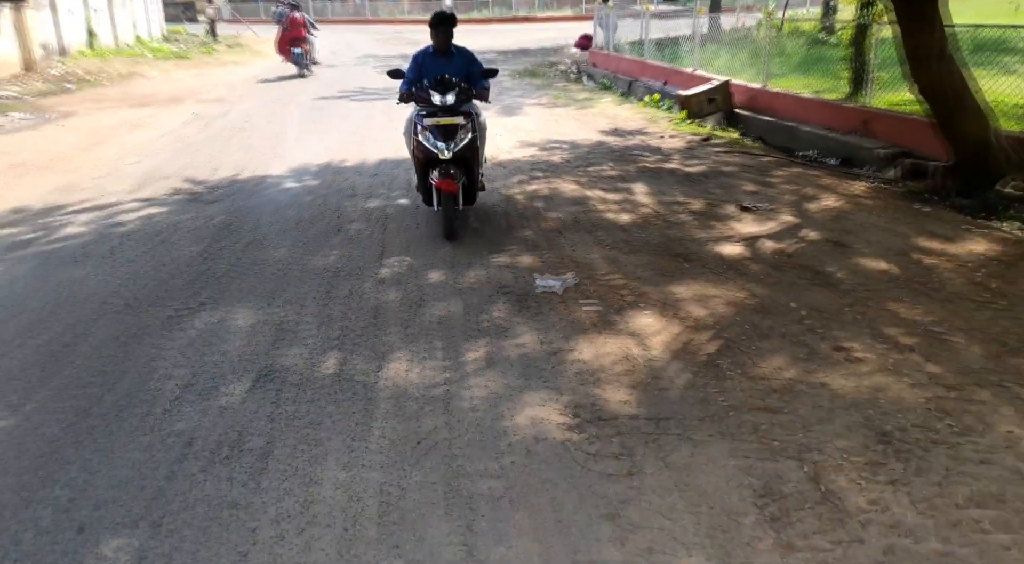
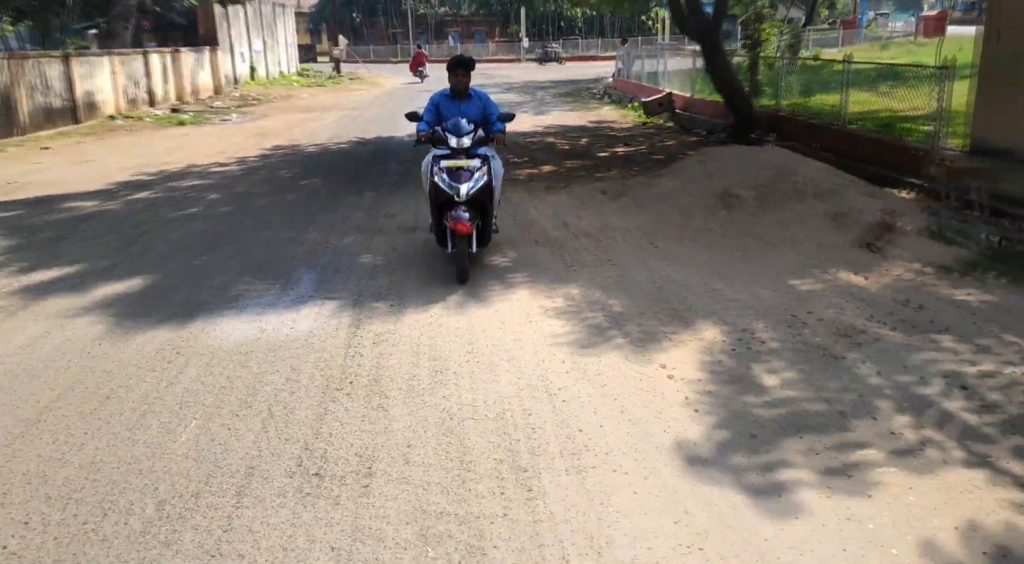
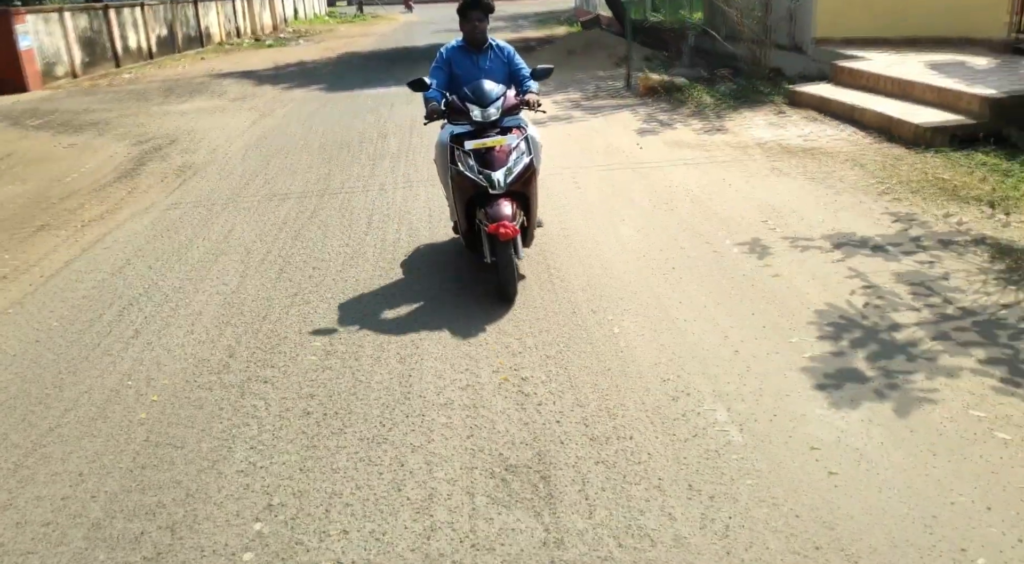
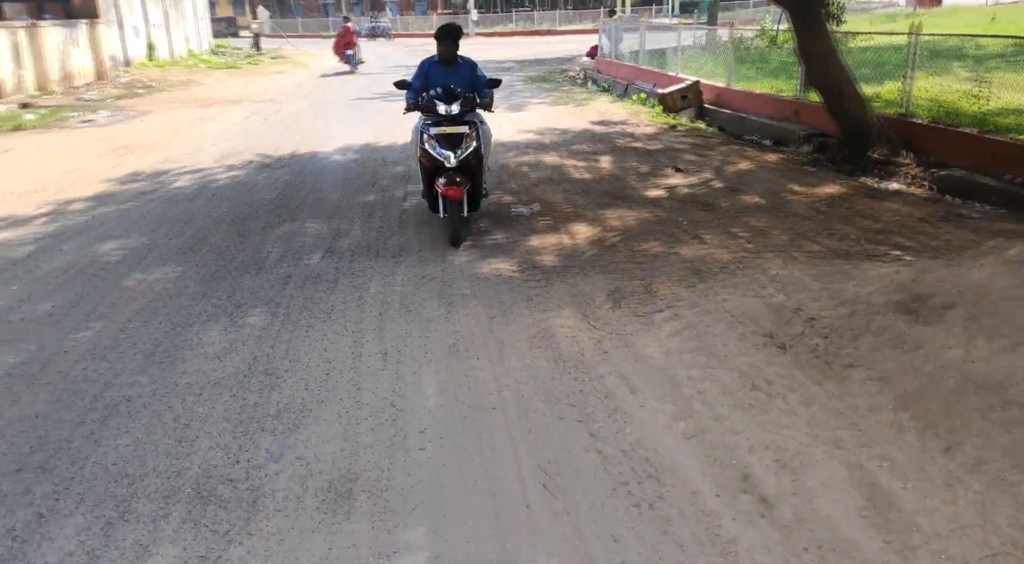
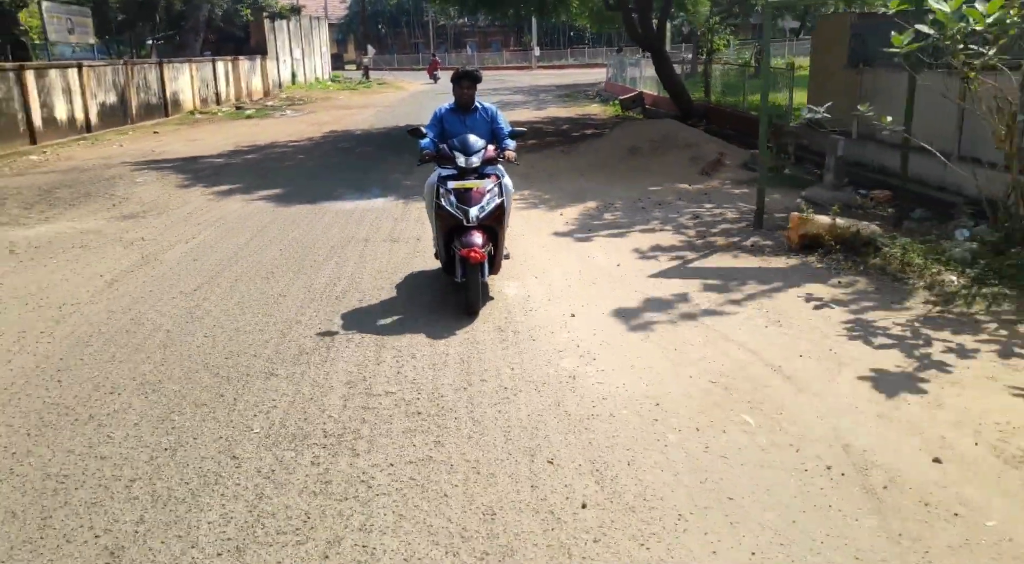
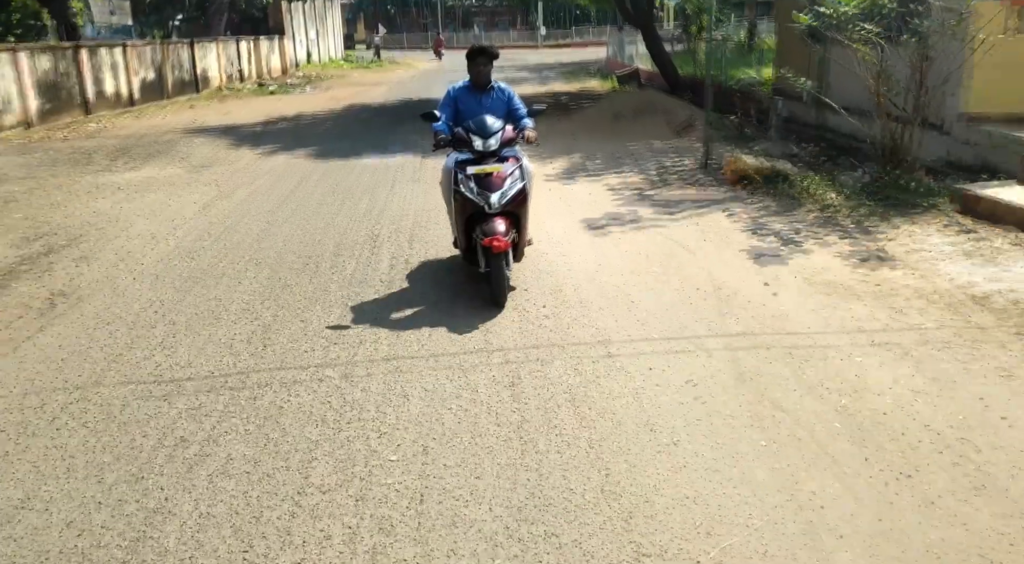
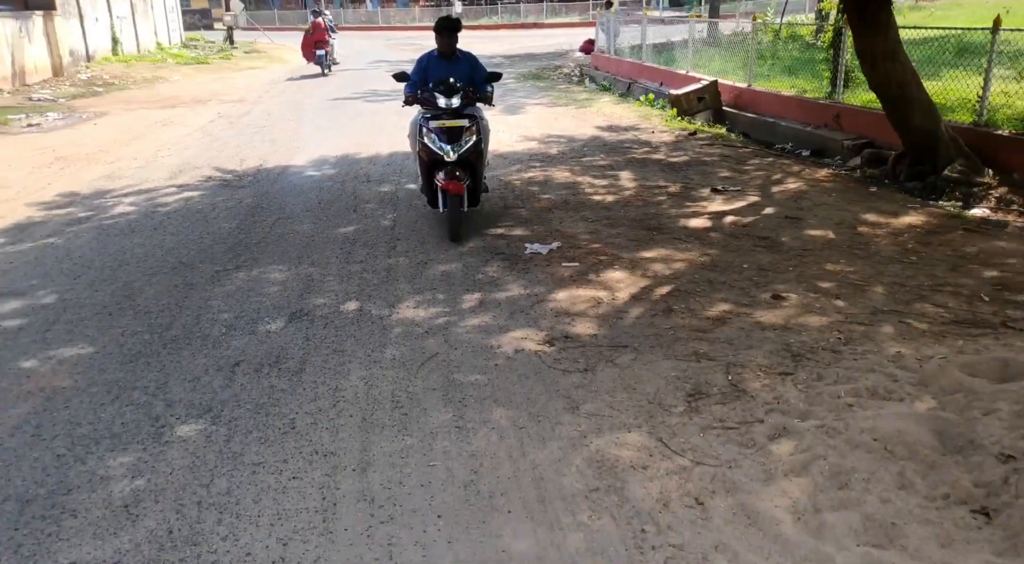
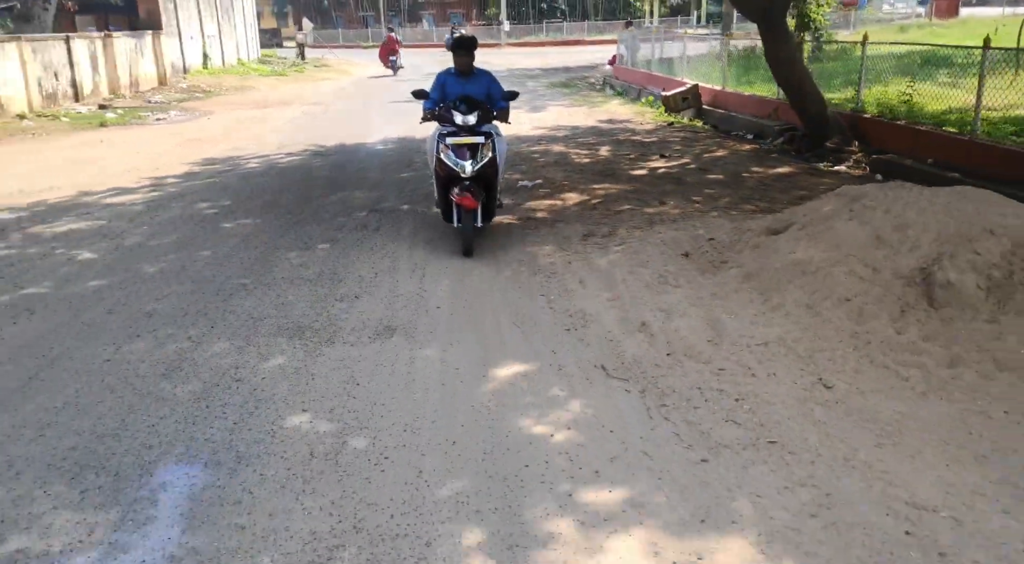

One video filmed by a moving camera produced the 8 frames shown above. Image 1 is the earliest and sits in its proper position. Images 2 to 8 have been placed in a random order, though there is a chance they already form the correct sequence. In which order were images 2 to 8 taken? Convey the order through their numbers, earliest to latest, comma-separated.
7, 4, 8, 2, 5, 6, 3
